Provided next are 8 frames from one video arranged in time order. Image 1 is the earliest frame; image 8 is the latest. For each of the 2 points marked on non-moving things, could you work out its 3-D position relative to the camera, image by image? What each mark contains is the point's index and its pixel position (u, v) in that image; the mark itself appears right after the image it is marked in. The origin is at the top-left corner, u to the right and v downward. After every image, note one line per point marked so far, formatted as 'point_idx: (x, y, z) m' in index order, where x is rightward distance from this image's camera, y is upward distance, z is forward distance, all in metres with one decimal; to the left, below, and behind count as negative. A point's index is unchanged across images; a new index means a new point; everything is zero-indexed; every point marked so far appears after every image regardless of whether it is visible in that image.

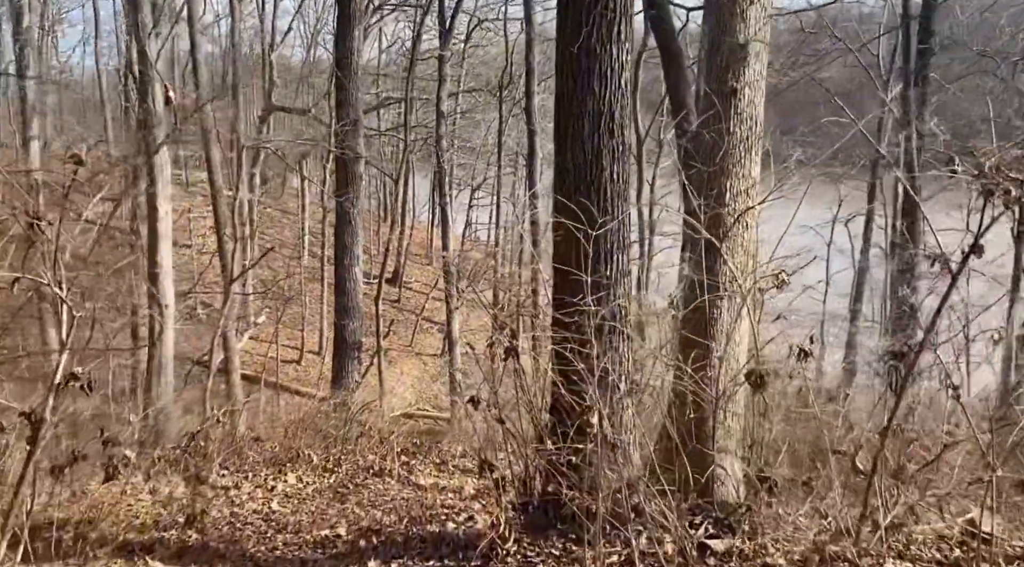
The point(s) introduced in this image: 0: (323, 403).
0: (-2.0, -1.3, +11.3) m
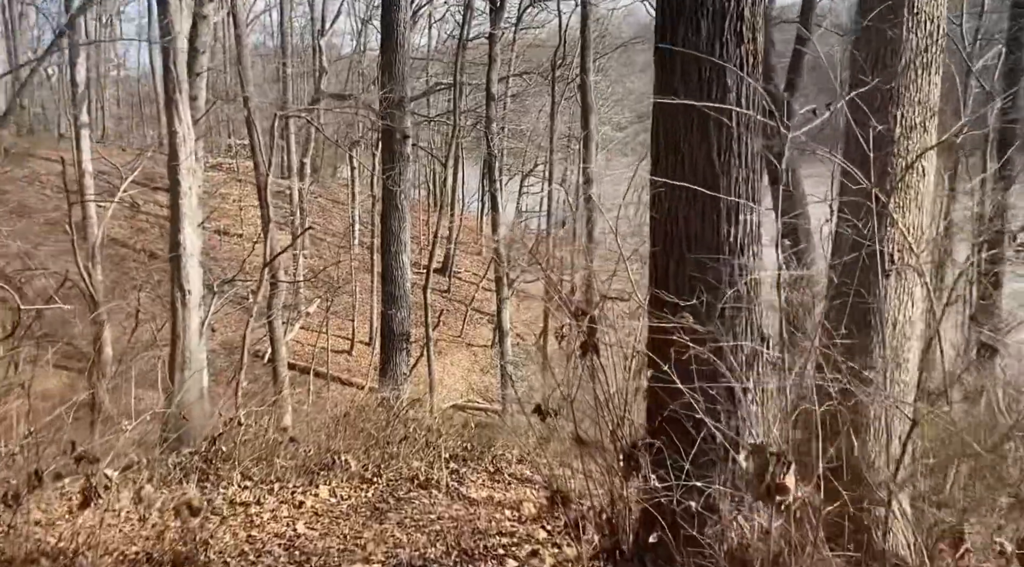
0: (-1.4, -1.2, +10.8) m
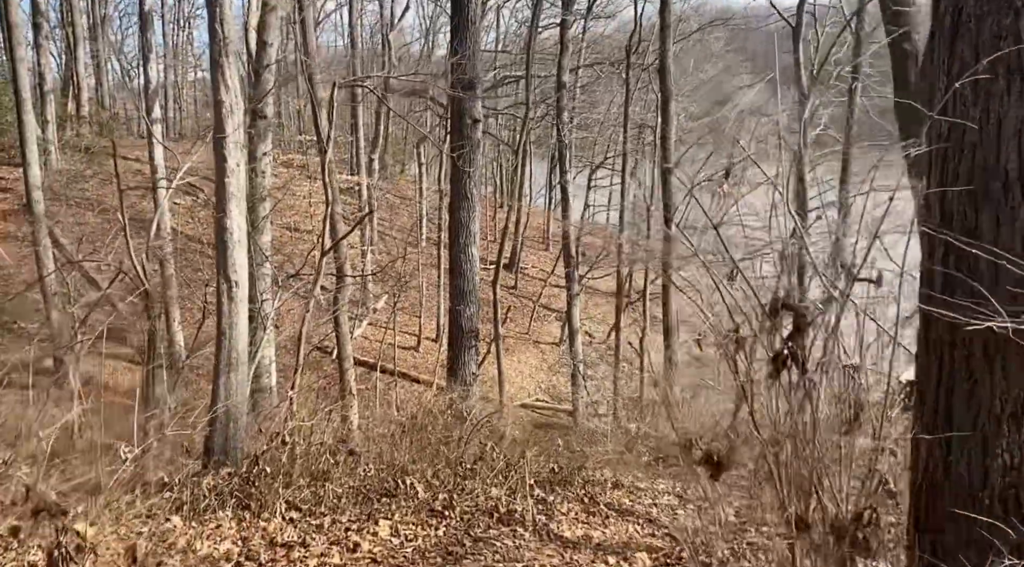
0: (-0.7, -1.2, +10.2) m
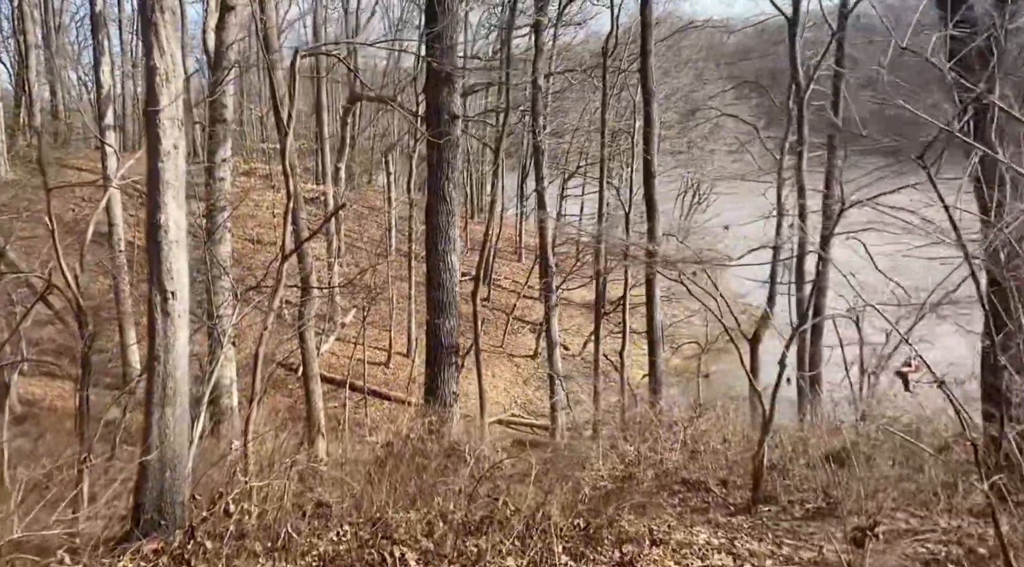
0: (-0.8, -1.3, +9.4) m
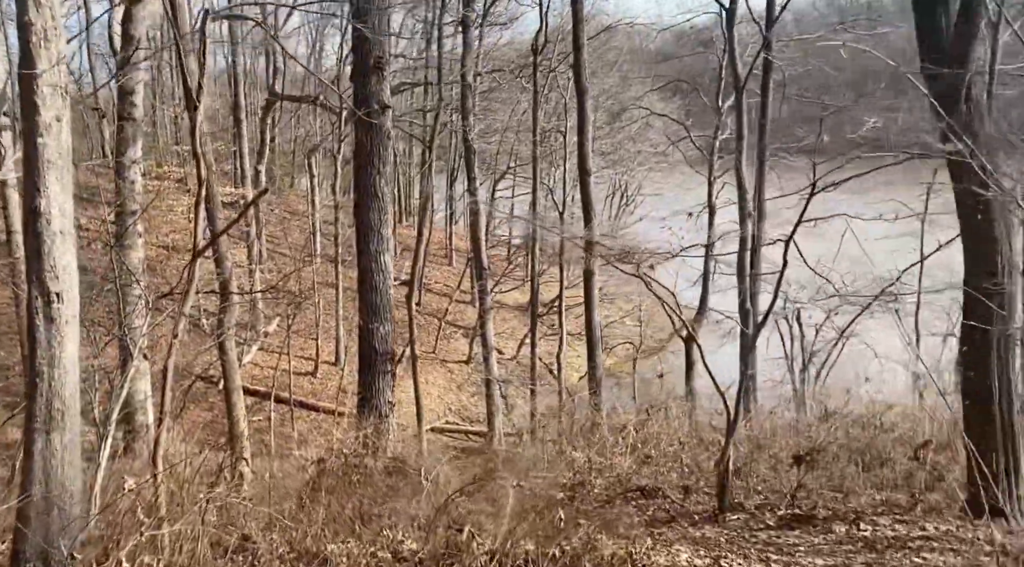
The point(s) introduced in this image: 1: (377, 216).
0: (-1.3, -1.3, +8.7) m
1: (-1.4, +0.7, +10.9) m
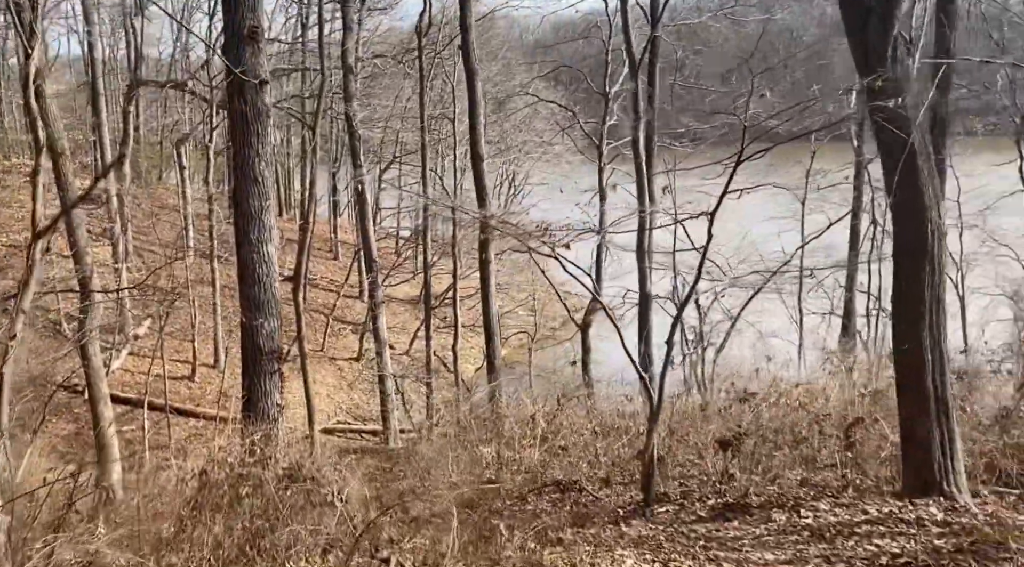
0: (-2.1, -1.2, +7.9) m
1: (-2.4, +0.7, +10.0) m
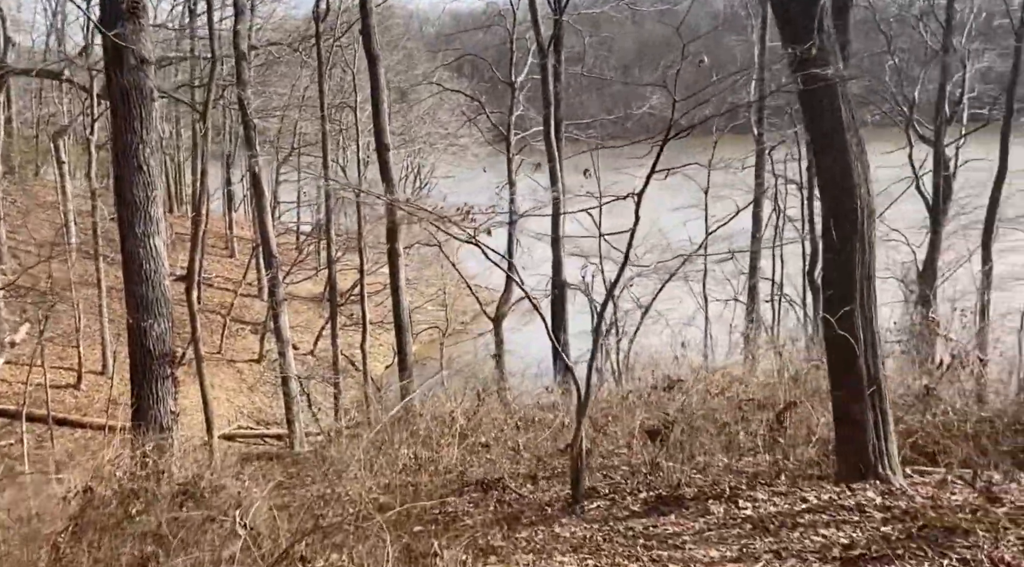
0: (-2.6, -1.2, +7.3) m
1: (-3.2, +0.8, +9.4) m
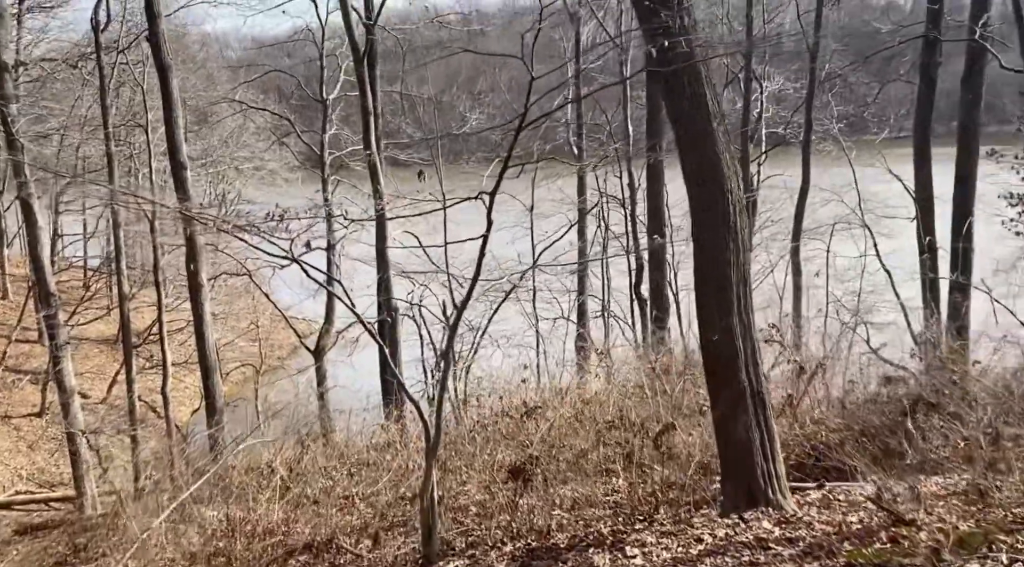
0: (-3.6, -1.4, +5.7) m
1: (-4.6, +0.4, +7.7) m
